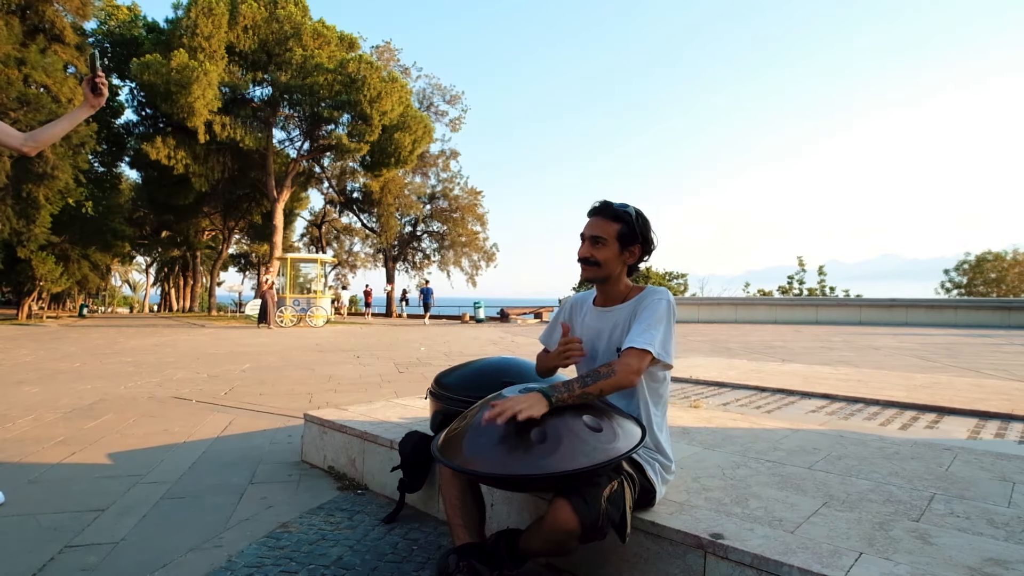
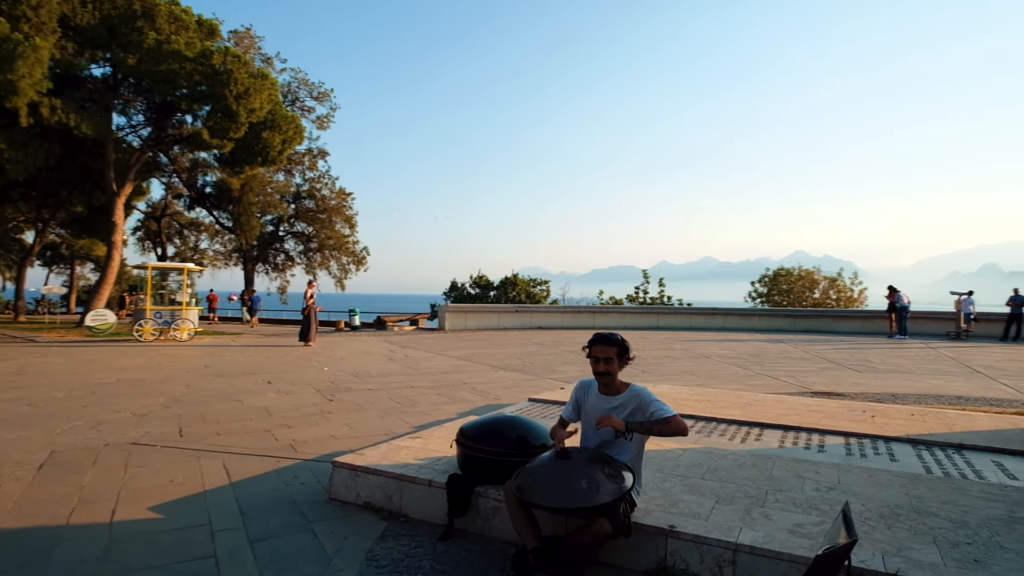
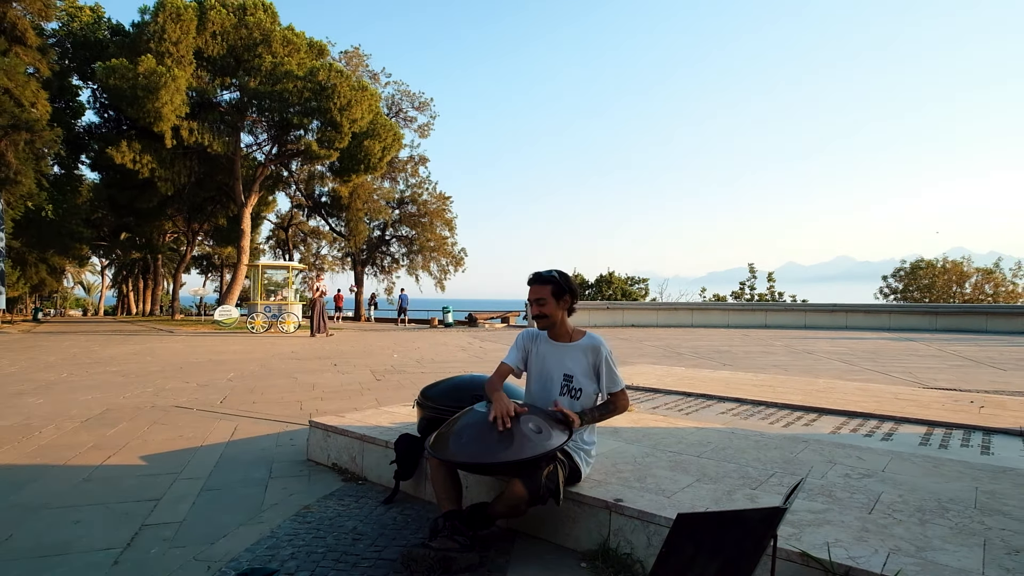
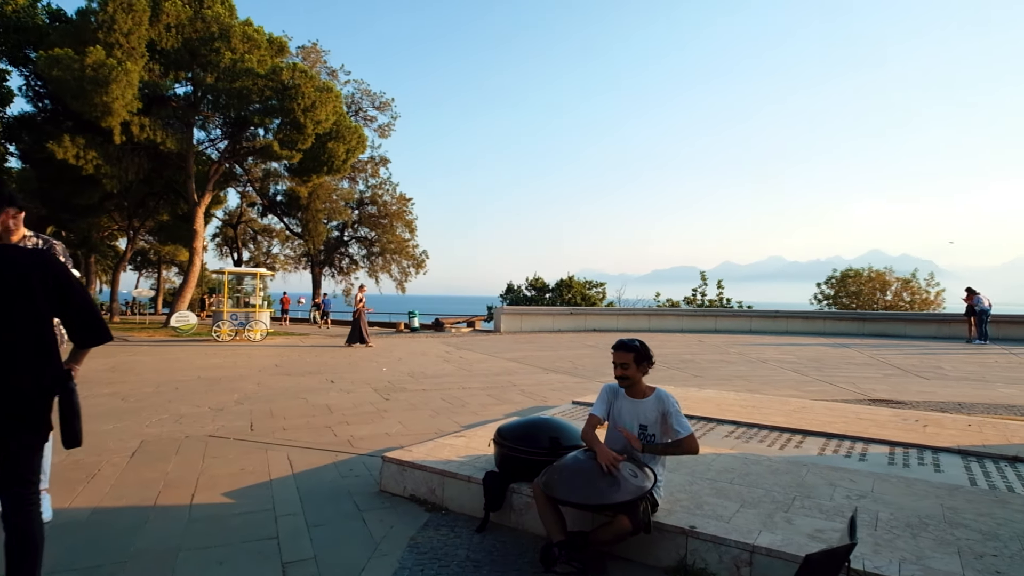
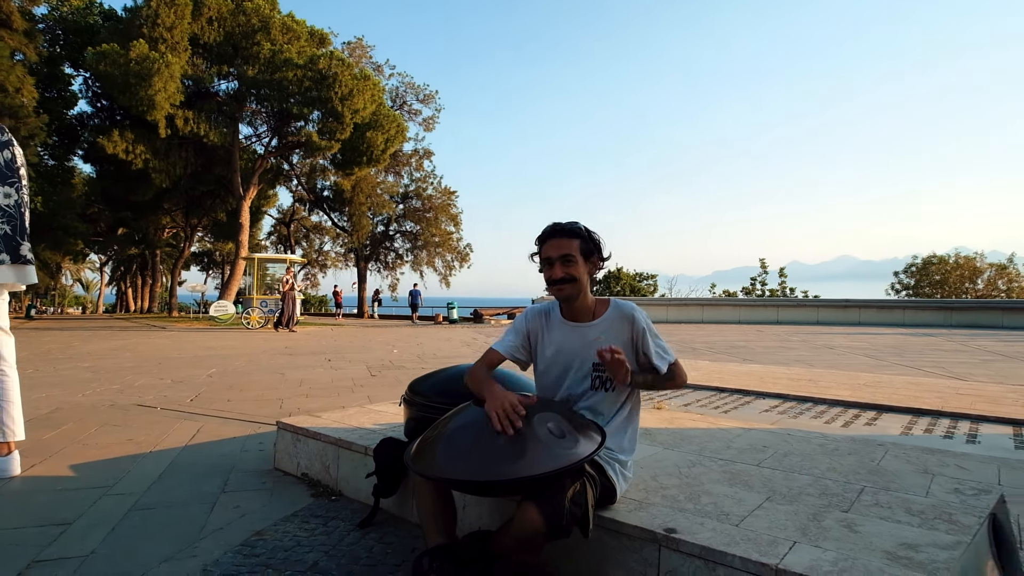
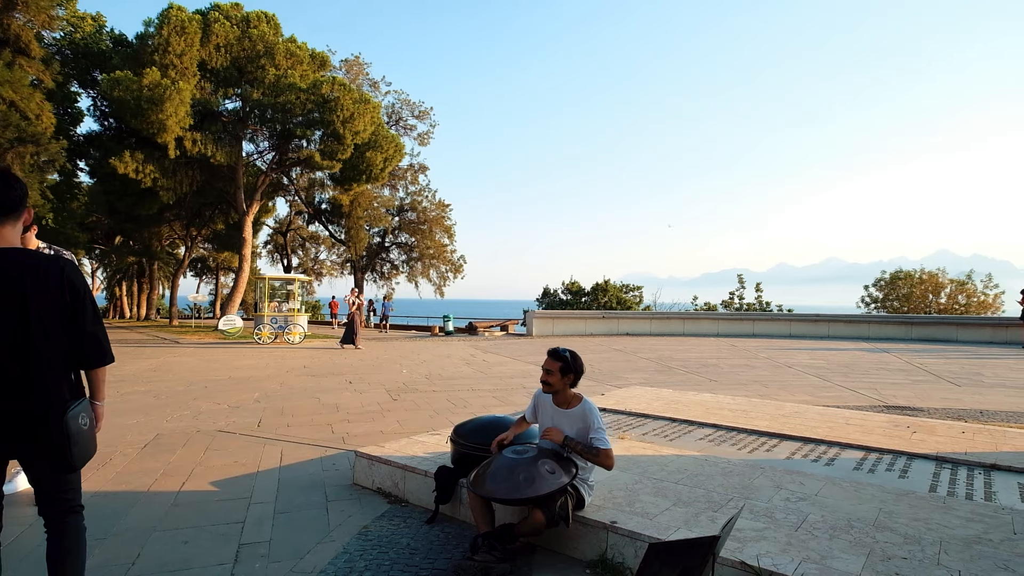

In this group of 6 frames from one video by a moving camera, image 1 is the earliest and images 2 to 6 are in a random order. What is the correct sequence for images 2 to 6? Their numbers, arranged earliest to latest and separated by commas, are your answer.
5, 3, 6, 4, 2
